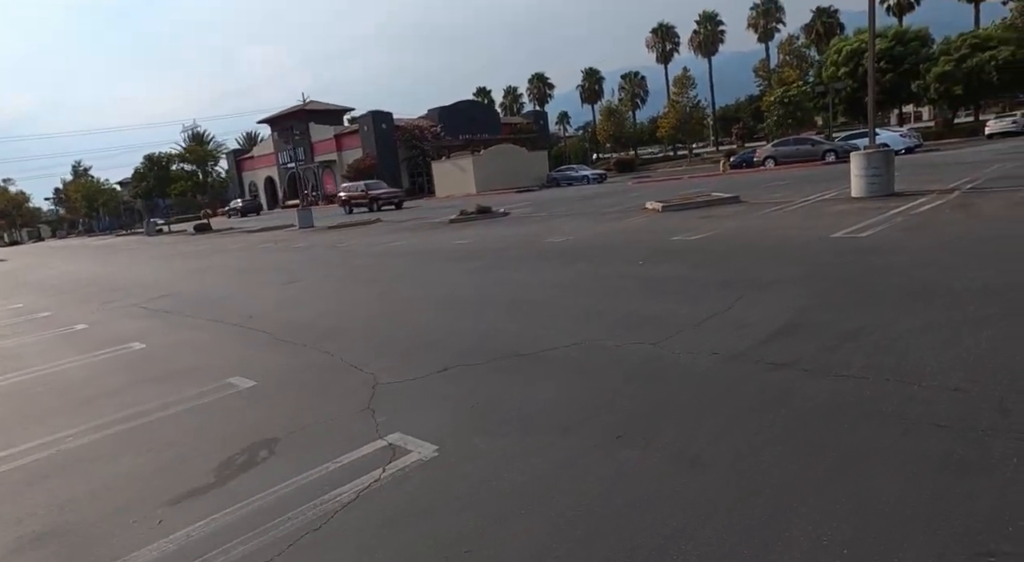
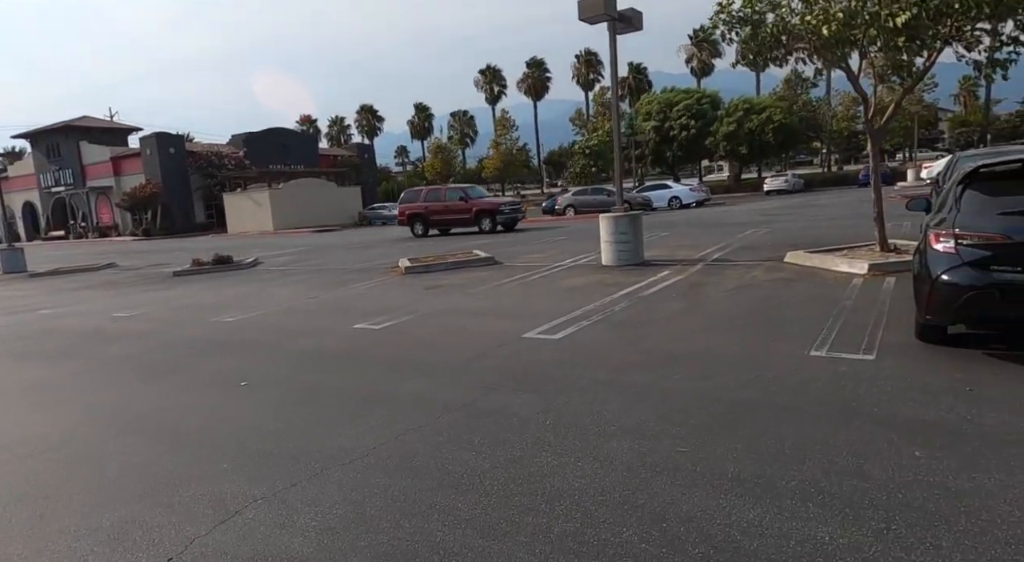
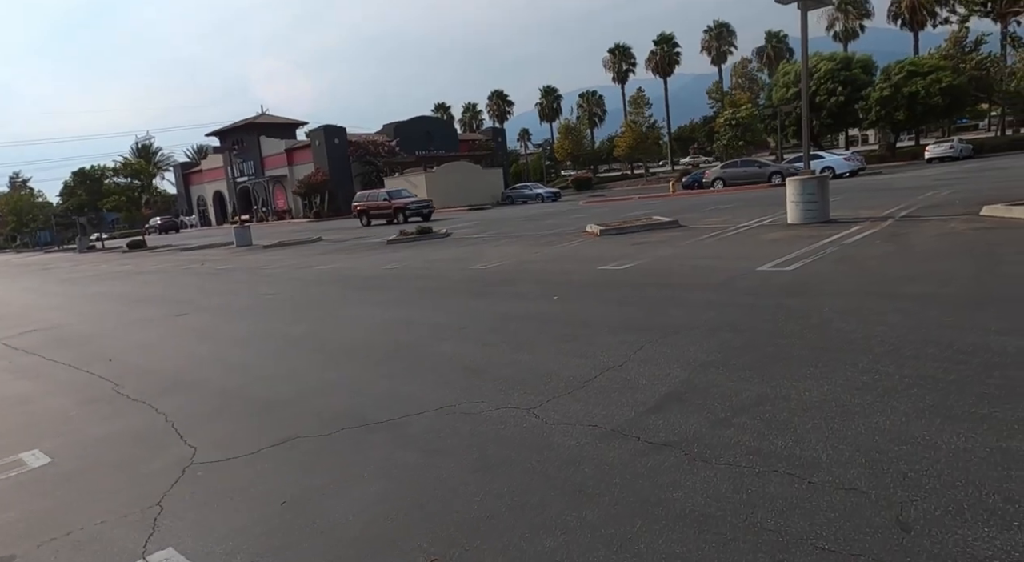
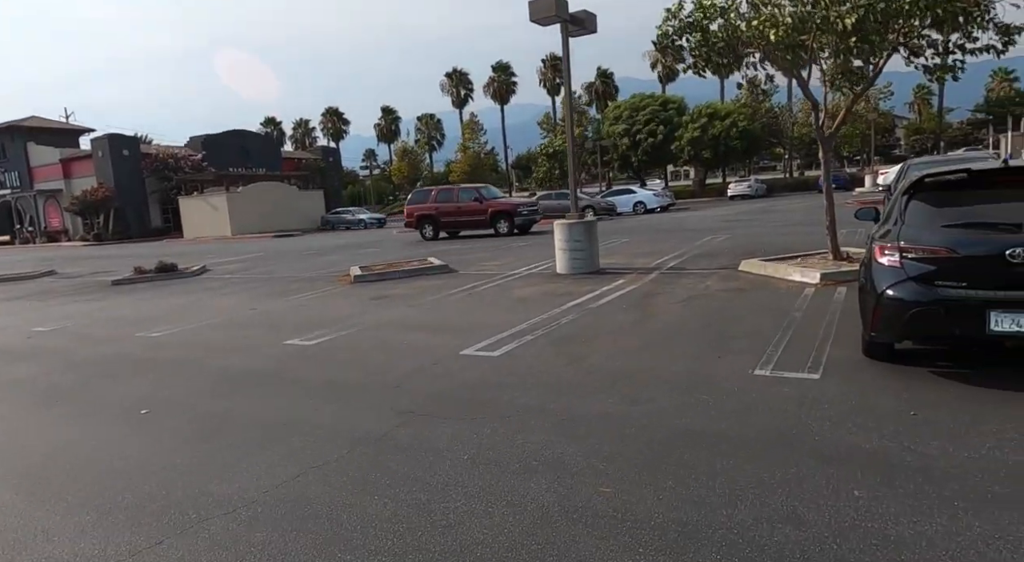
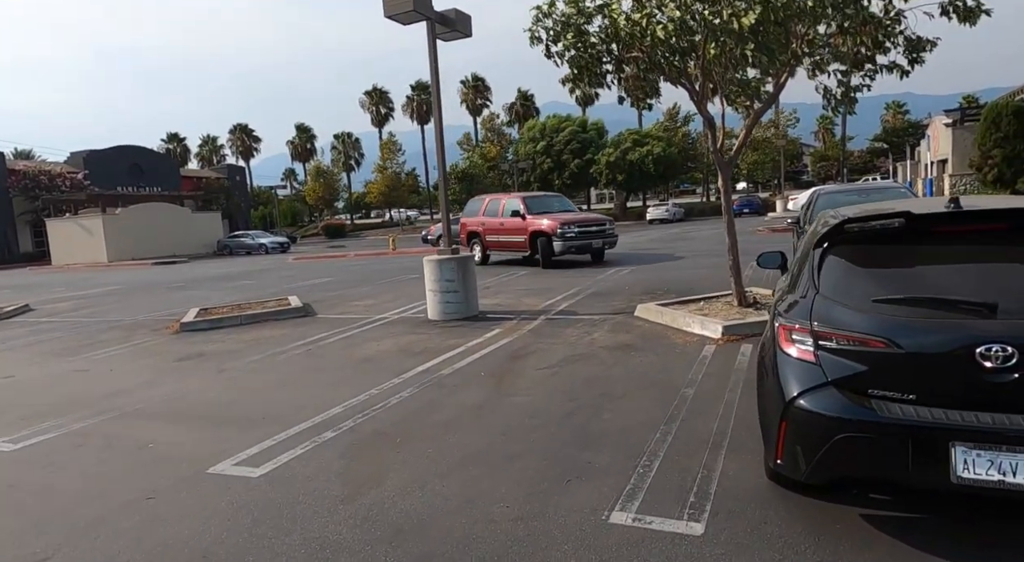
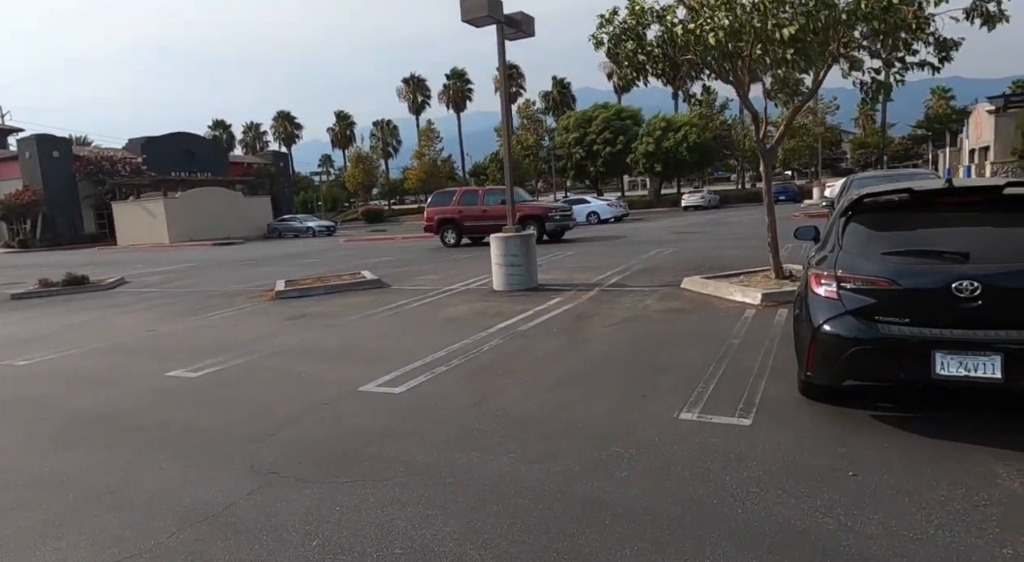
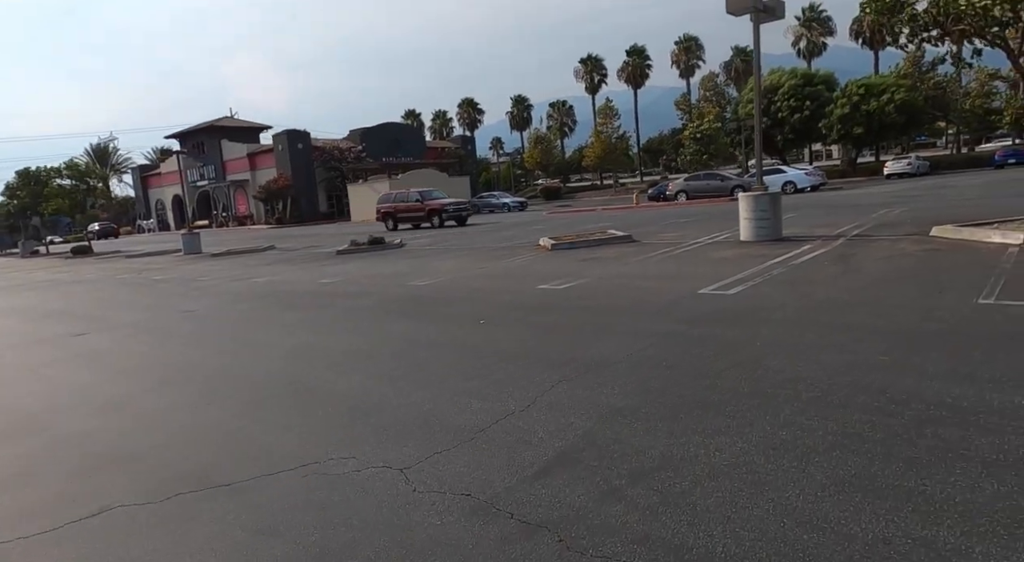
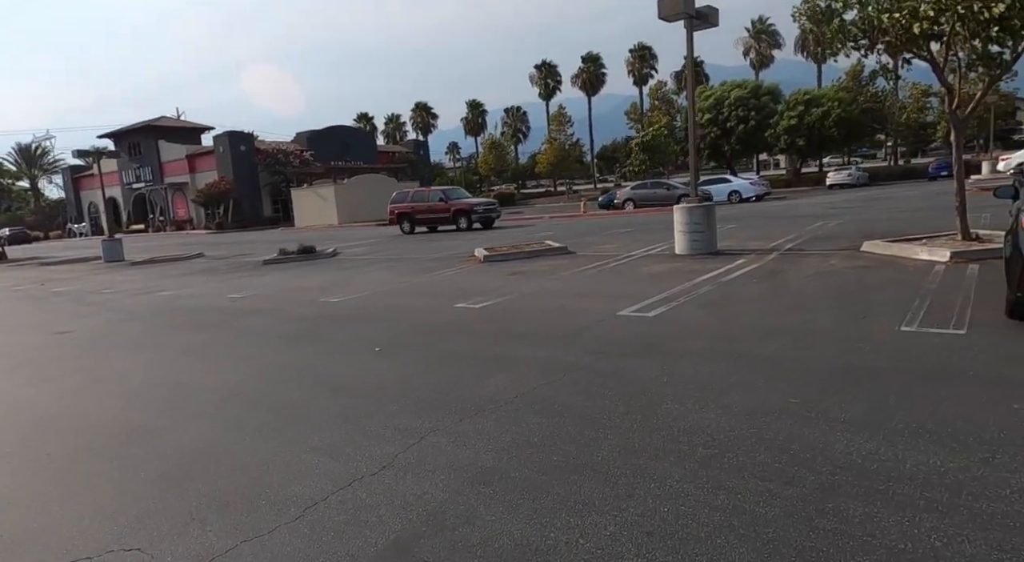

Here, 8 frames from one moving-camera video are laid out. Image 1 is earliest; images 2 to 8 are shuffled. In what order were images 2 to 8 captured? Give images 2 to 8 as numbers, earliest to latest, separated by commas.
3, 7, 8, 2, 4, 6, 5
